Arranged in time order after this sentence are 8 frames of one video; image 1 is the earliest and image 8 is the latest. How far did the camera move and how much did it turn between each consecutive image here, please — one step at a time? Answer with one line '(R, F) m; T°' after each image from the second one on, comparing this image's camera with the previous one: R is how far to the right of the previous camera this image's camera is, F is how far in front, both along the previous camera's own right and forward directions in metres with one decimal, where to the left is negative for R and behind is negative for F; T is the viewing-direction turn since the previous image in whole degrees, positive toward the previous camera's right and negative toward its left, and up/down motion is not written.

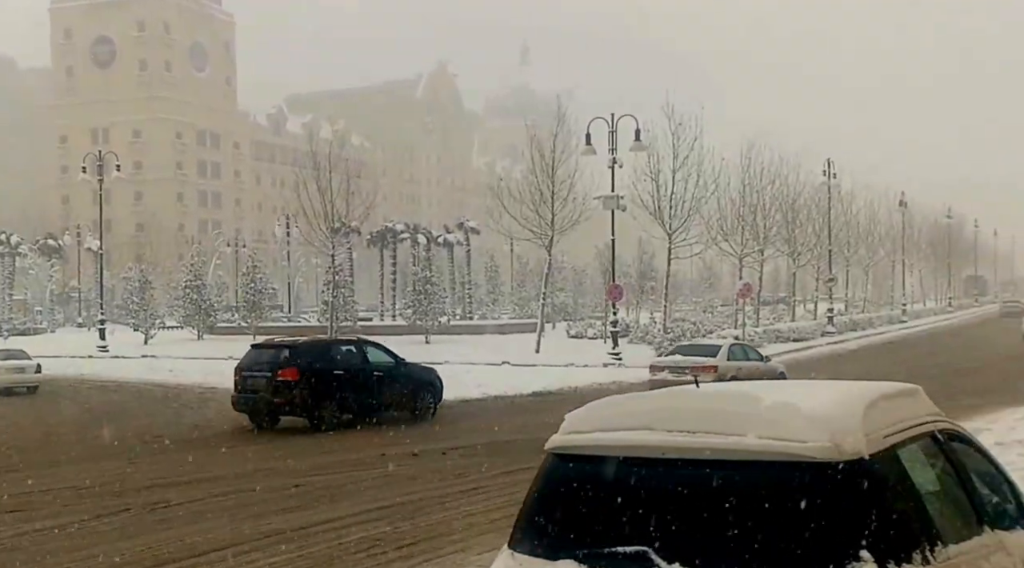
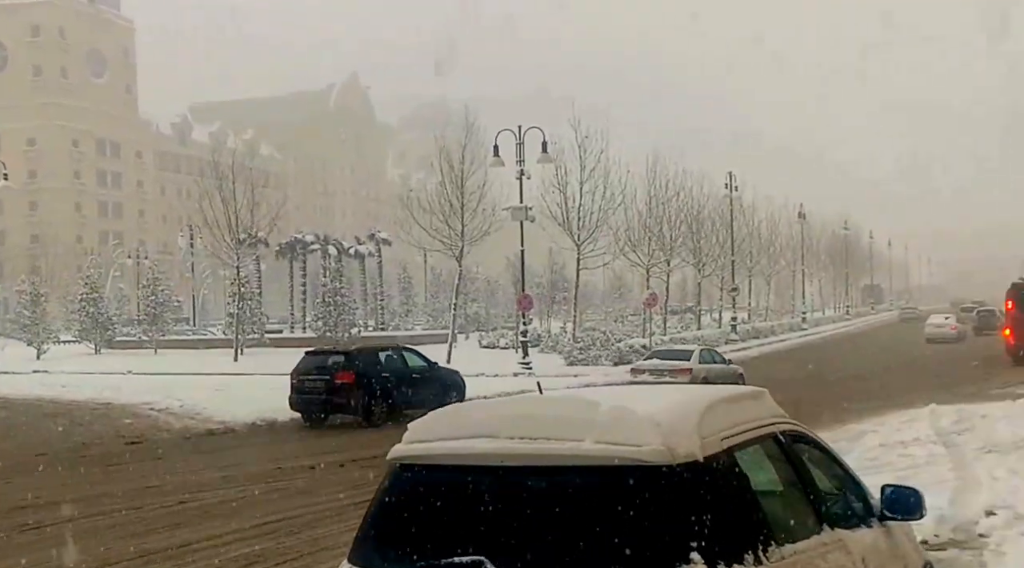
(+0.2, -0.2) m; +3°
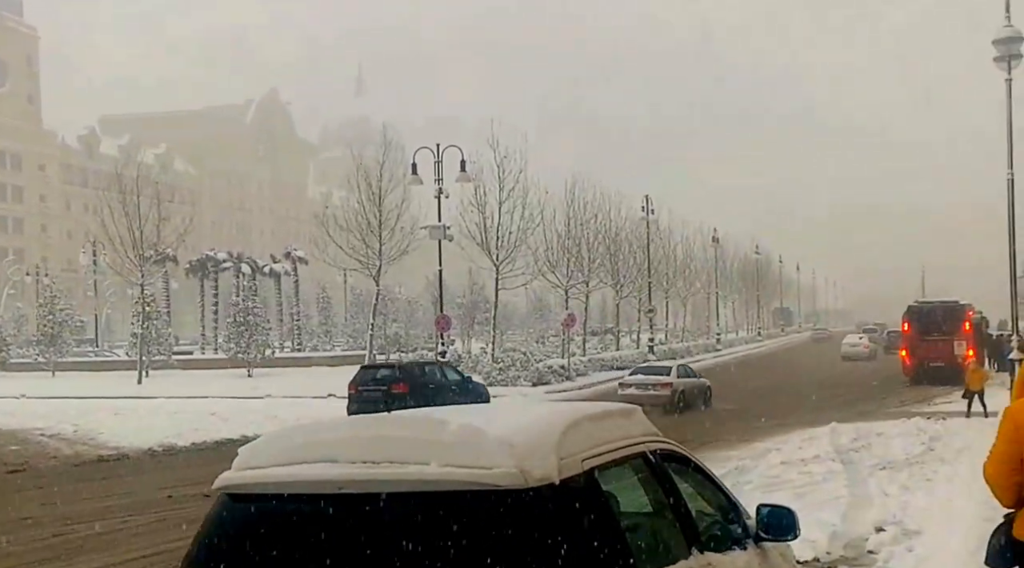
(+0.2, -0.1) m; +3°
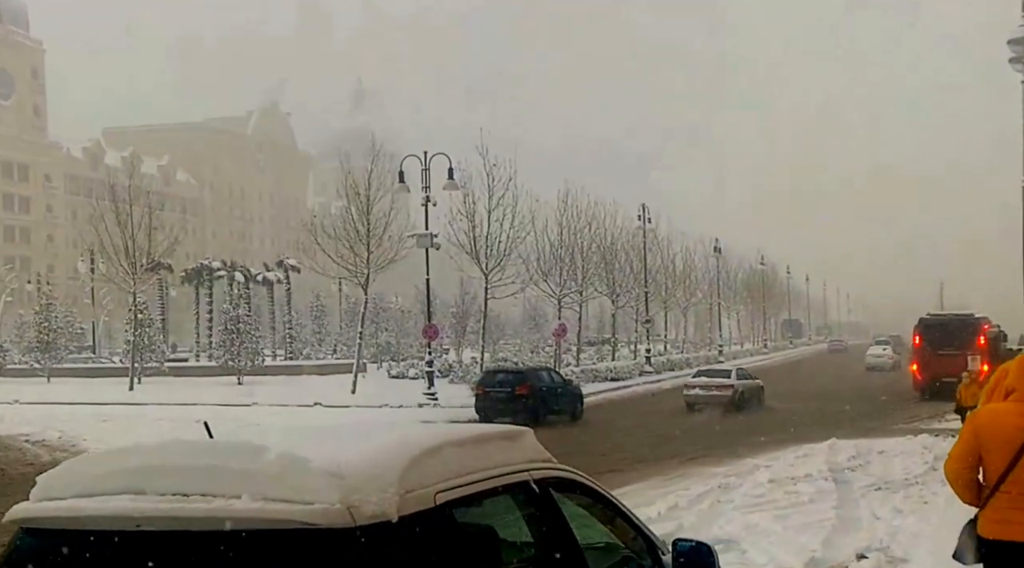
(+0.4, +0.9) m; 0°
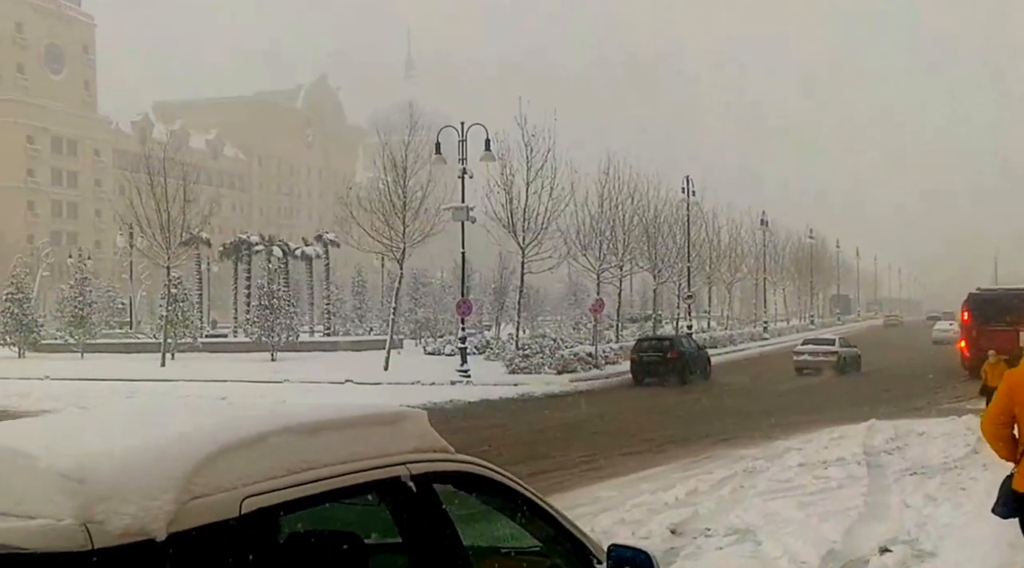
(+0.4, +0.8) m; -2°
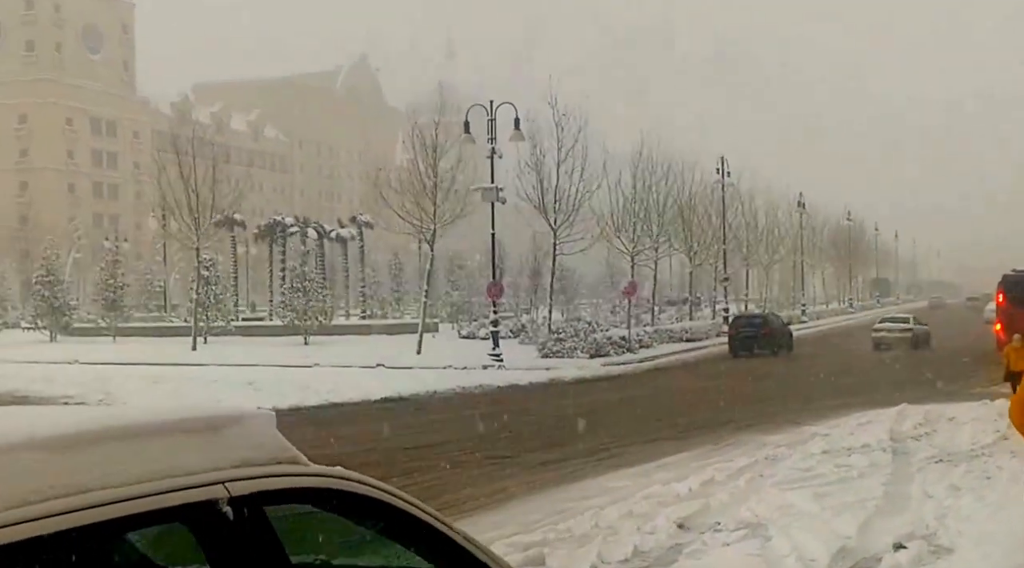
(+0.3, +0.4) m; -2°
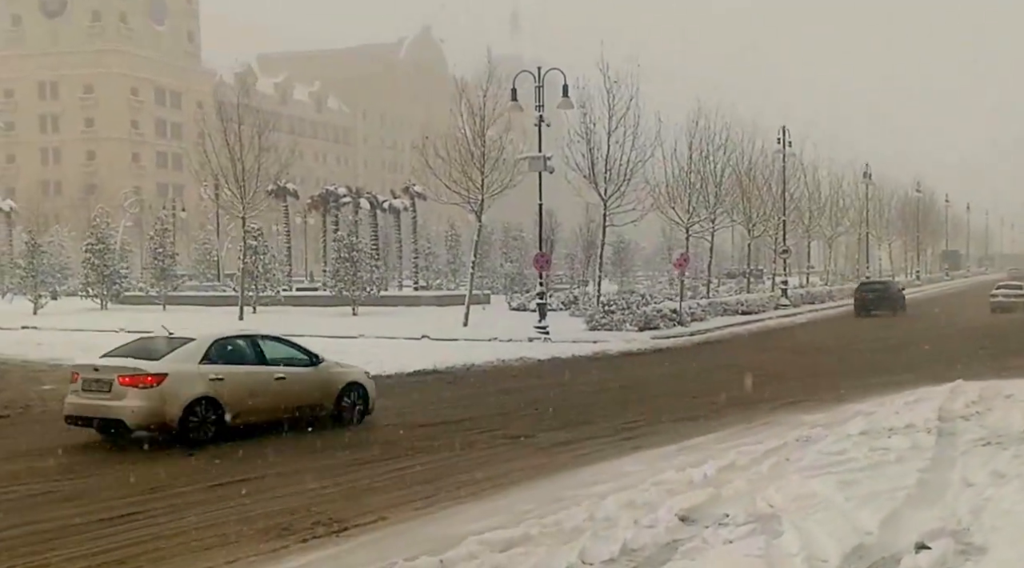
(+0.5, +0.9) m; -3°
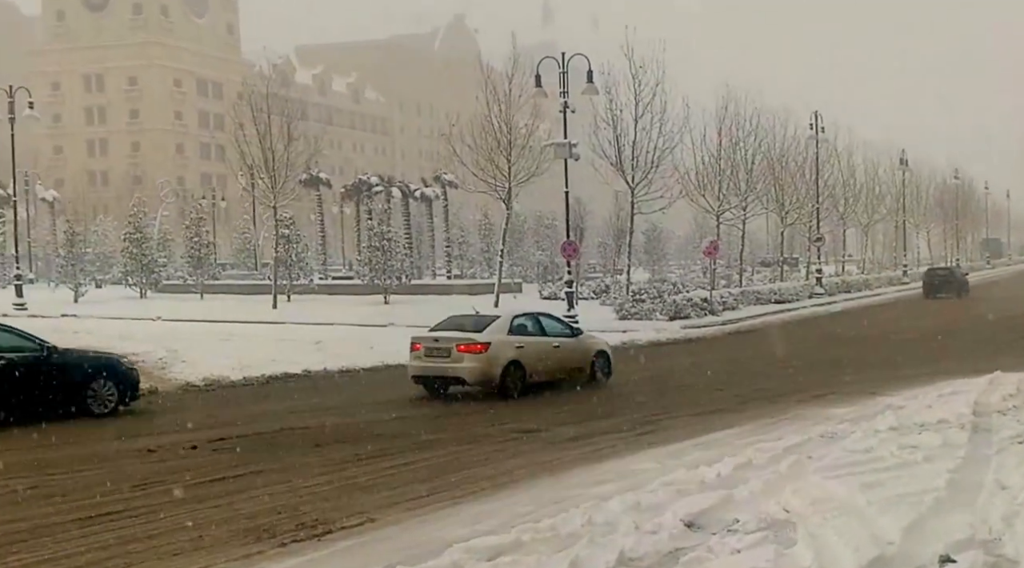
(+0.2, +0.6) m; -2°
